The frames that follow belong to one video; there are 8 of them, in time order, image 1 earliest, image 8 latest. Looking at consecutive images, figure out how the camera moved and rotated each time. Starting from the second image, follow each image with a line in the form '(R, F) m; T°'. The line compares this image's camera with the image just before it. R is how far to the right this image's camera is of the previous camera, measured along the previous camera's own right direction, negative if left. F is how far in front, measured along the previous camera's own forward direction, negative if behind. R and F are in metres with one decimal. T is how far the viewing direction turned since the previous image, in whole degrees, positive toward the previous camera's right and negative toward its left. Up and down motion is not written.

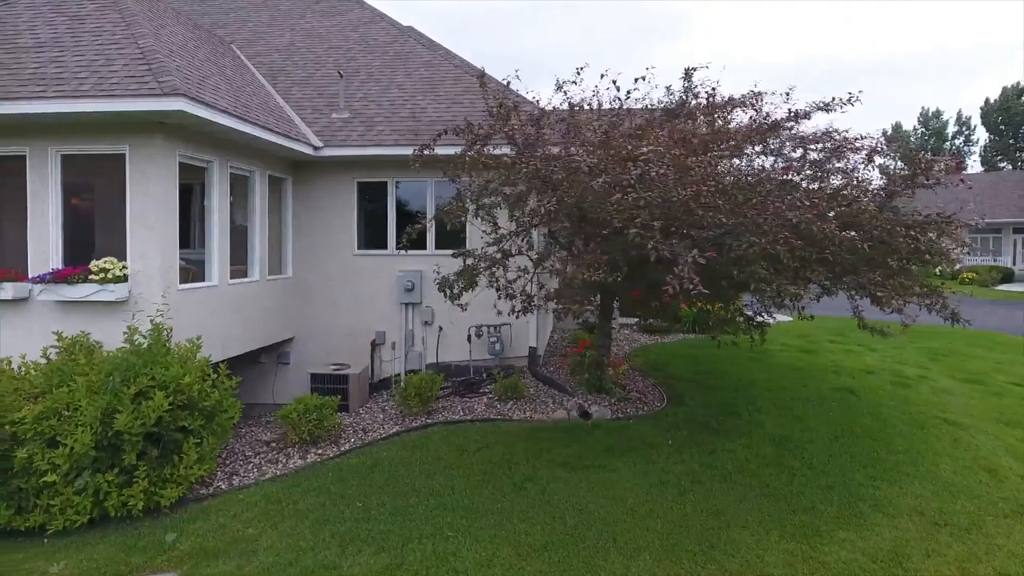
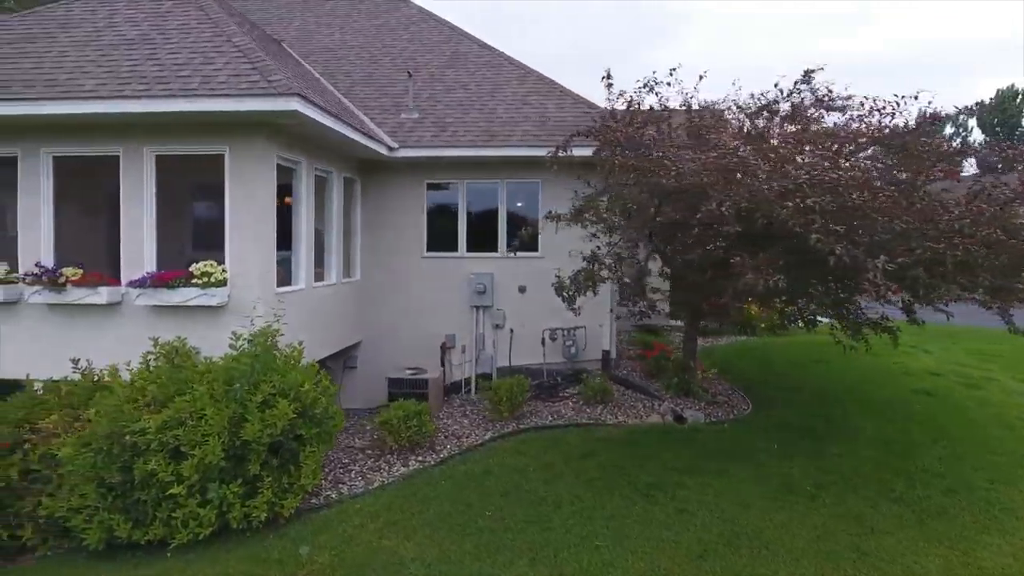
(-1.3, +0.1) m; +1°
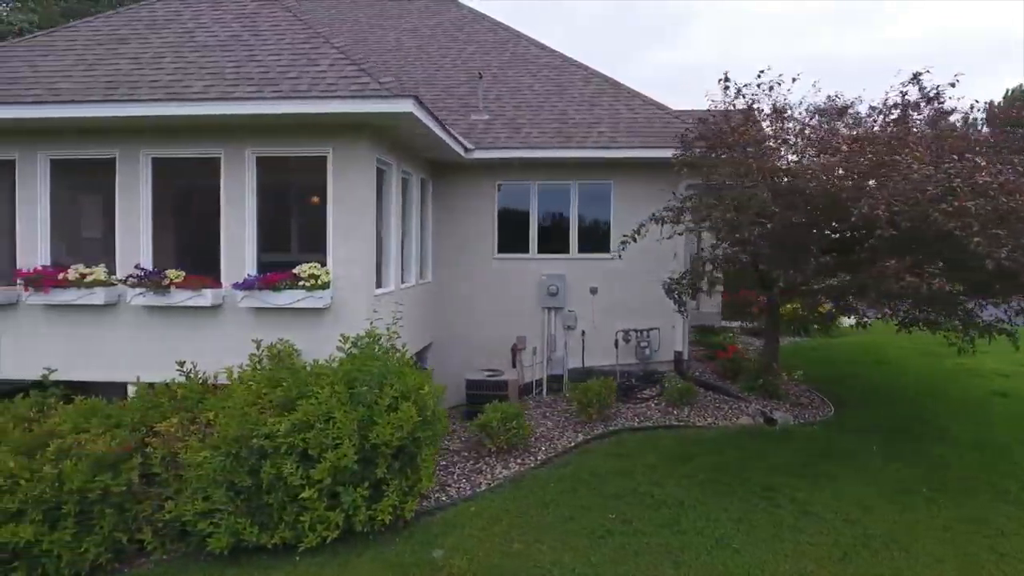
(-1.1, 0.0) m; 0°
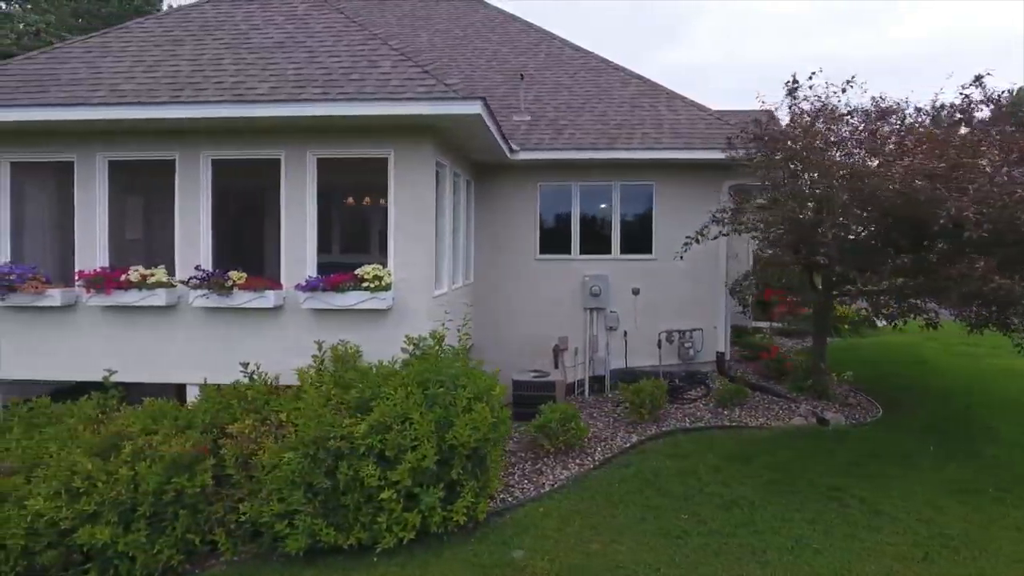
(-0.7, 0.0) m; 0°
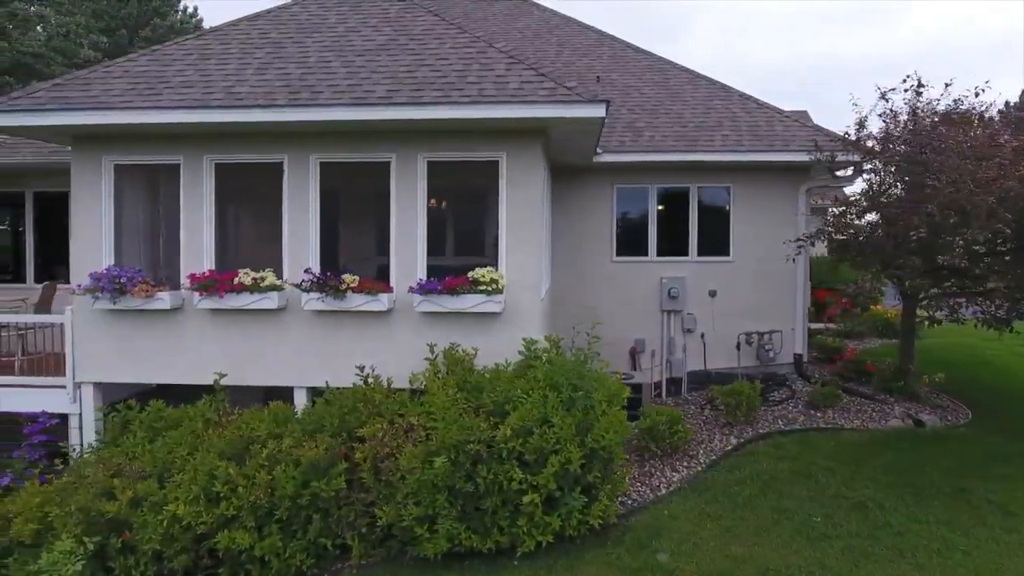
(-1.2, 0.0) m; 0°
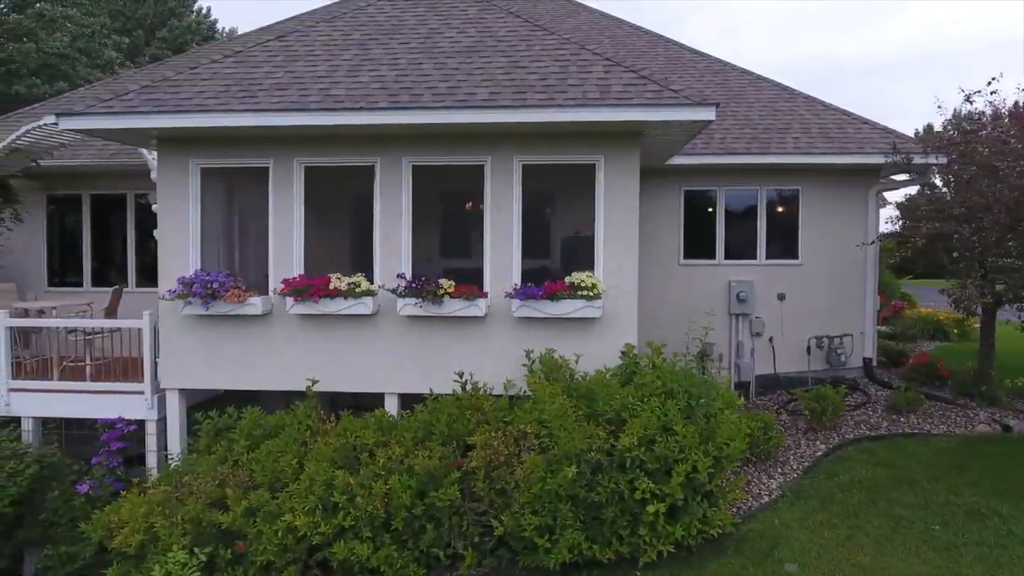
(-1.1, +0.1) m; 0°
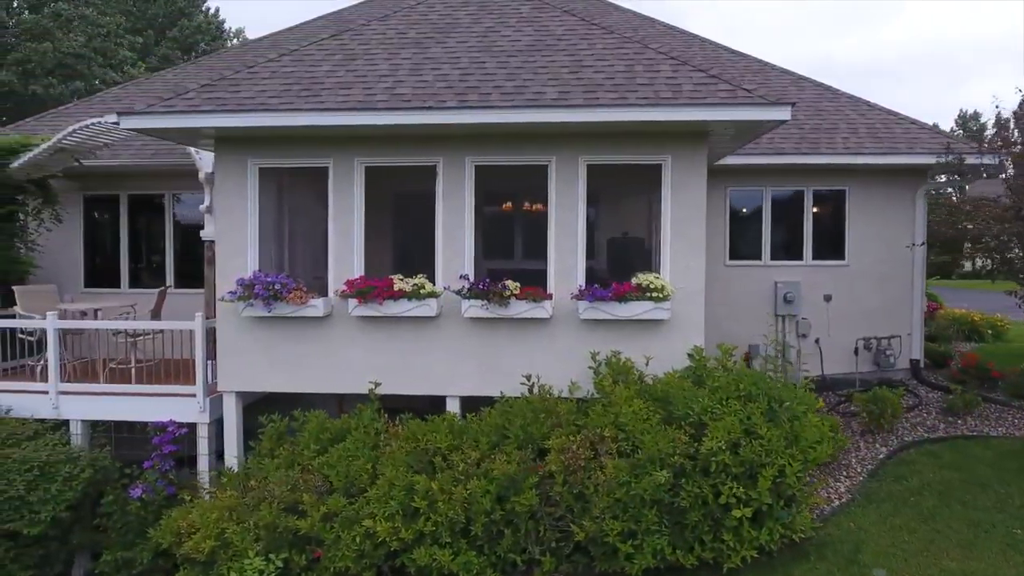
(-0.7, +0.1) m; 0°
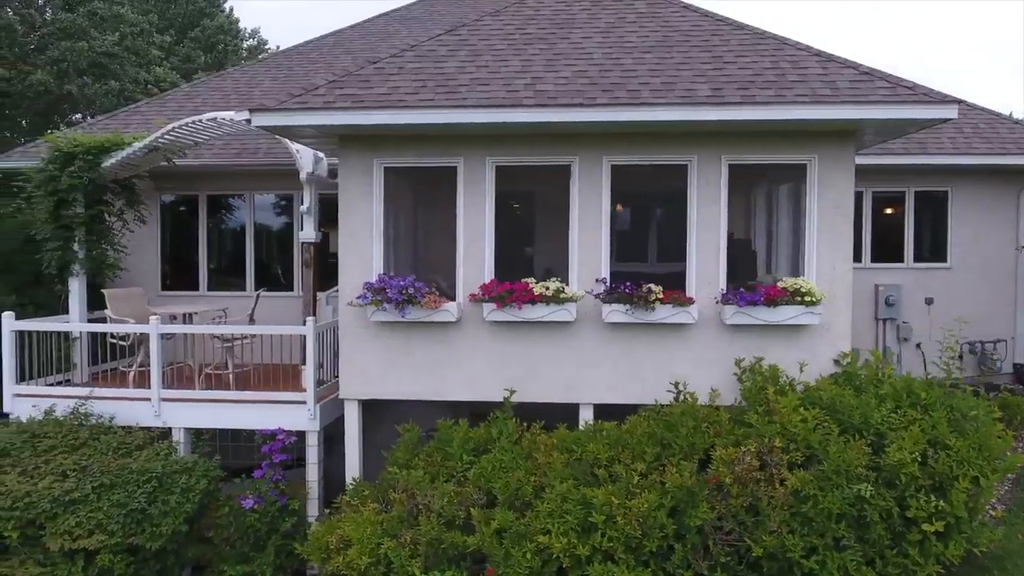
(-1.5, +0.2) m; 0°
